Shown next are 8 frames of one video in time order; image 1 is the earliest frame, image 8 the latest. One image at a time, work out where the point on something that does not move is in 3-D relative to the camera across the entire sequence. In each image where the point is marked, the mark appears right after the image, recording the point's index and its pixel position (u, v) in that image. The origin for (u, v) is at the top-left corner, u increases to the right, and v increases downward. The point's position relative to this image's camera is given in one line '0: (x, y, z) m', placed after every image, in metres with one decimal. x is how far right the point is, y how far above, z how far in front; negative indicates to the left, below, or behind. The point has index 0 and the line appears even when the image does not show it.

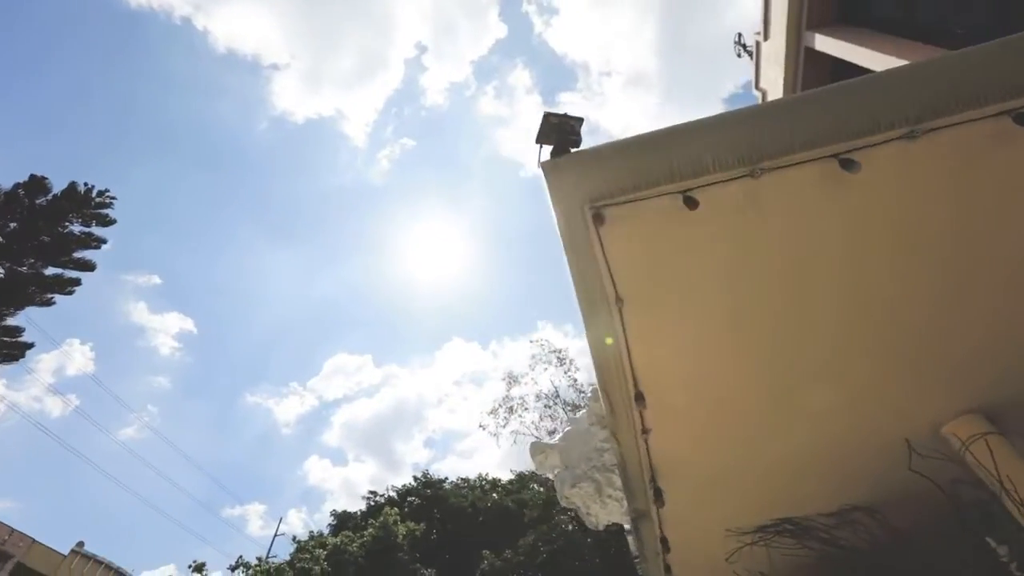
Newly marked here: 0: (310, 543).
0: (-6.5, -8.2, +15.6) m
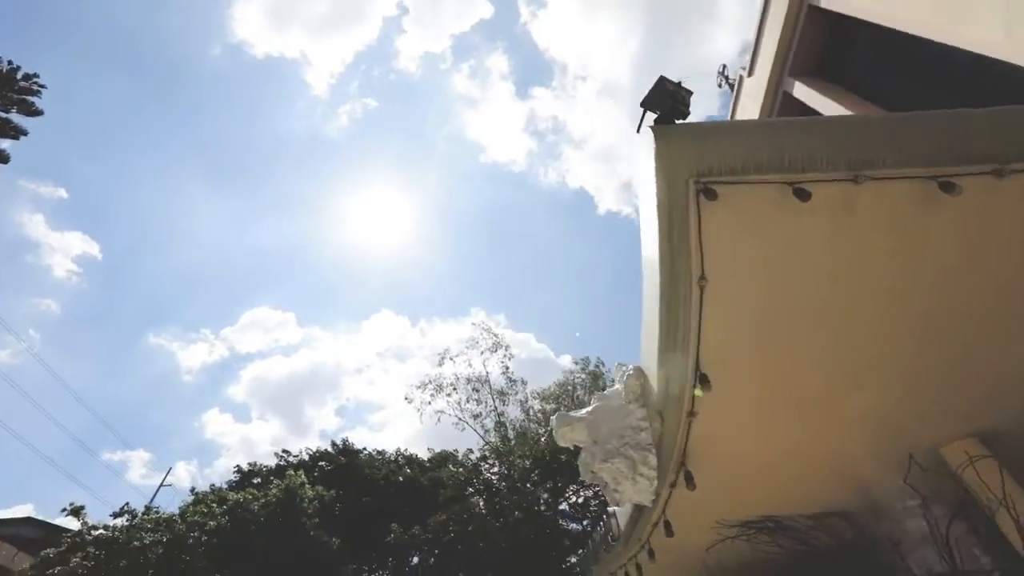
0: (-9.2, -6.3, +14.7) m
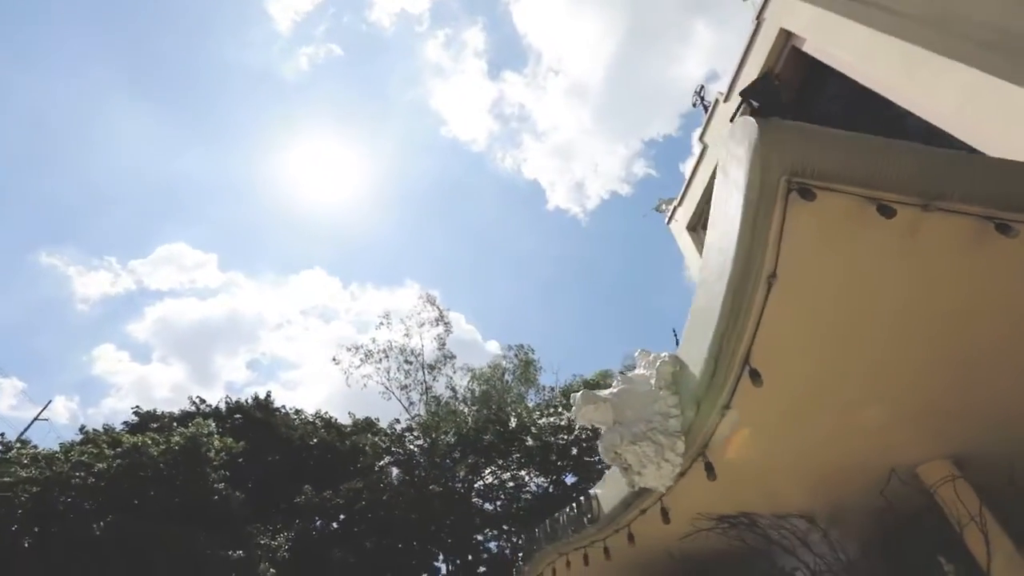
0: (-11.5, -4.1, +13.4) m
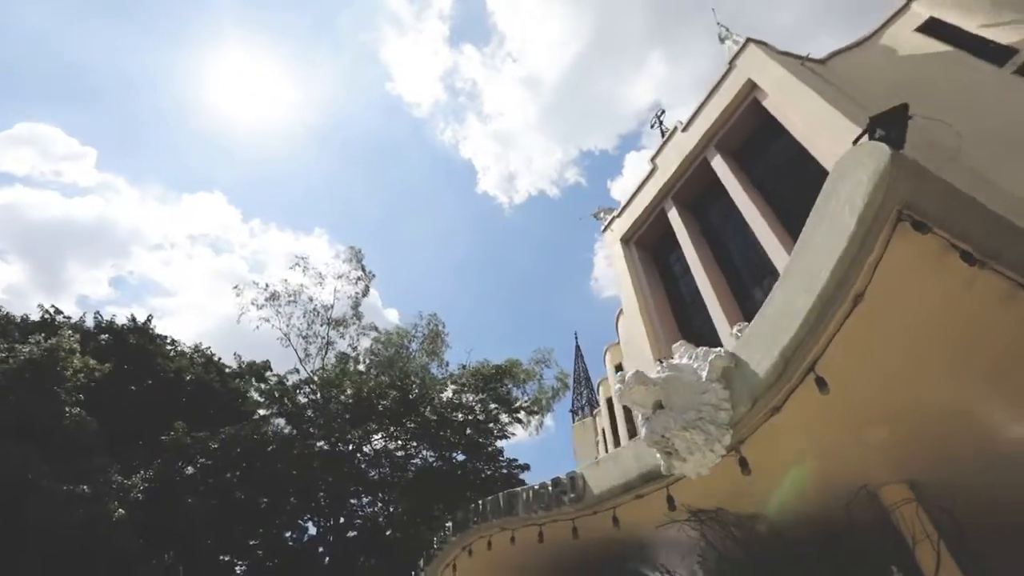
0: (-13.6, -0.9, +11.0) m
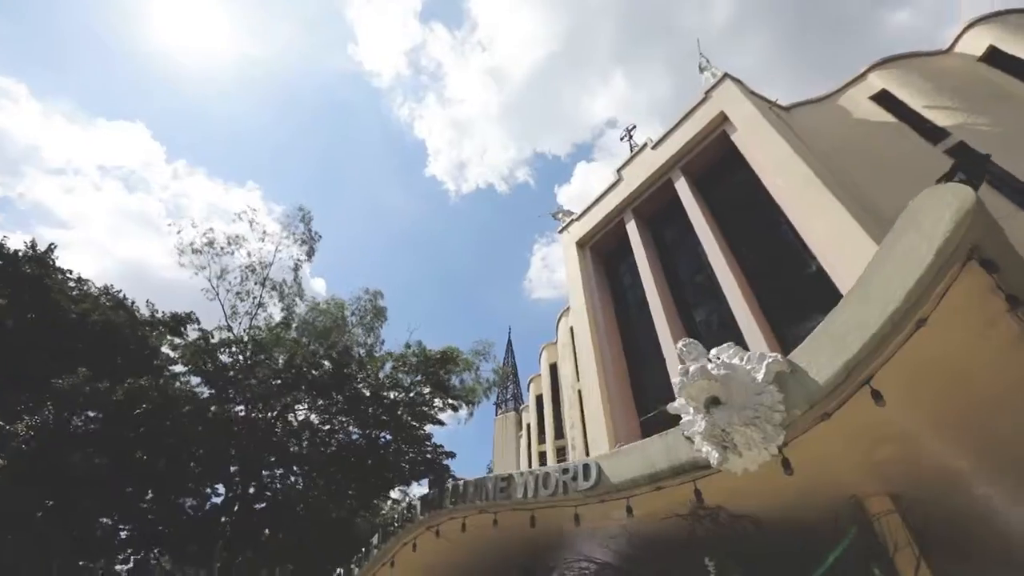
0: (-14.3, +1.4, +9.0) m
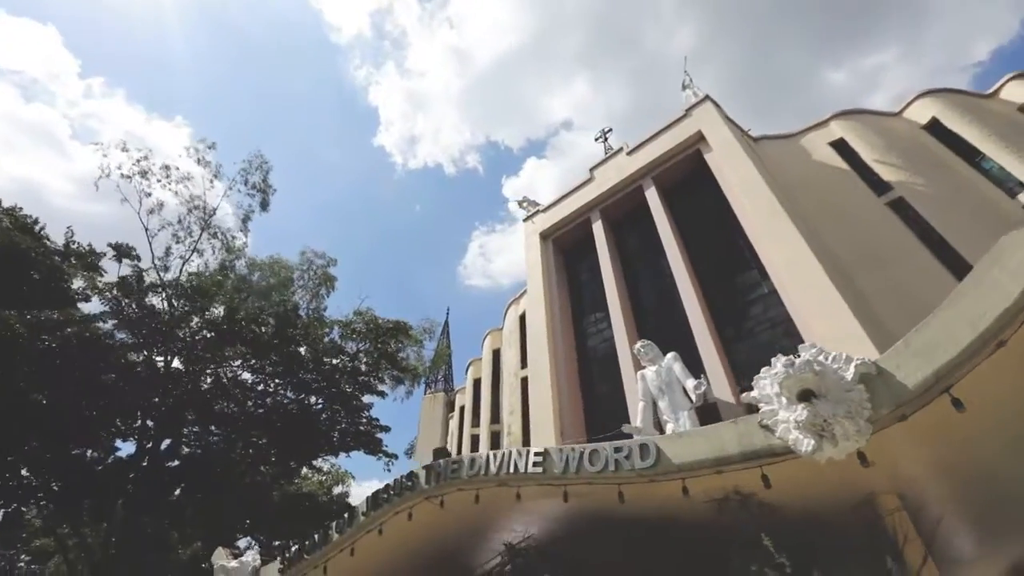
0: (-14.2, +3.6, +6.8) m
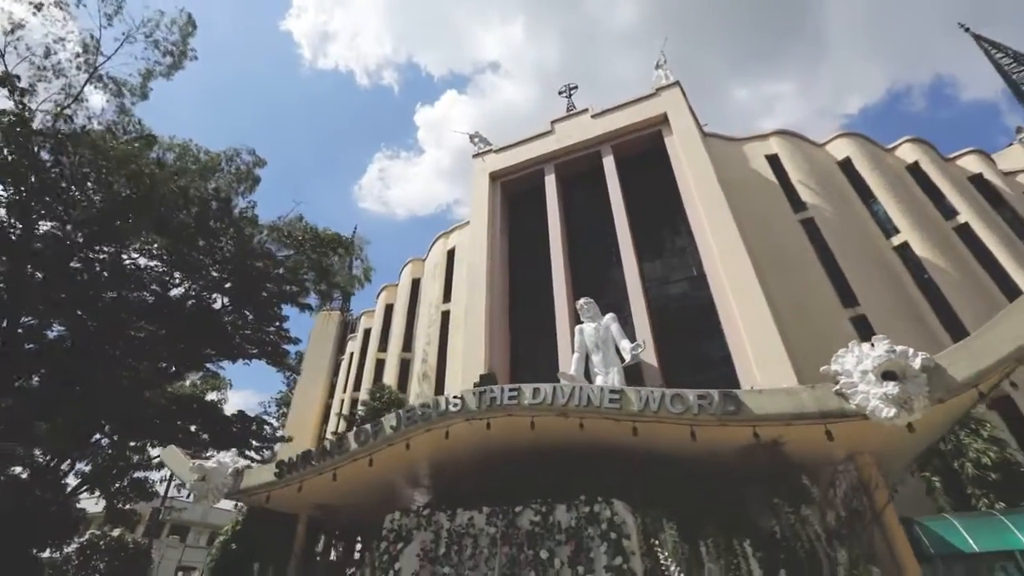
0: (-12.6, +6.8, +3.1) m
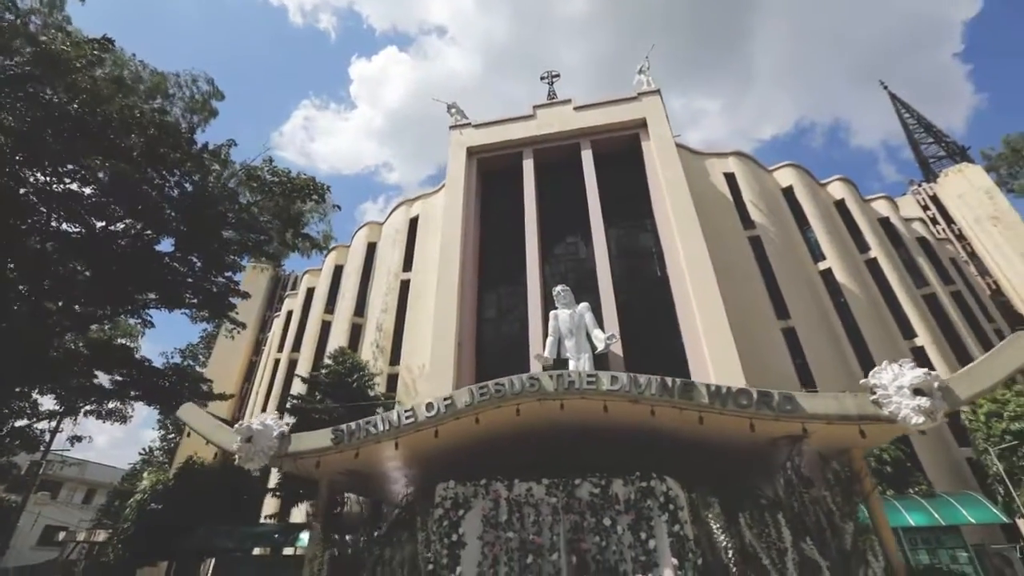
0: (-10.5, +8.0, +1.1) m
